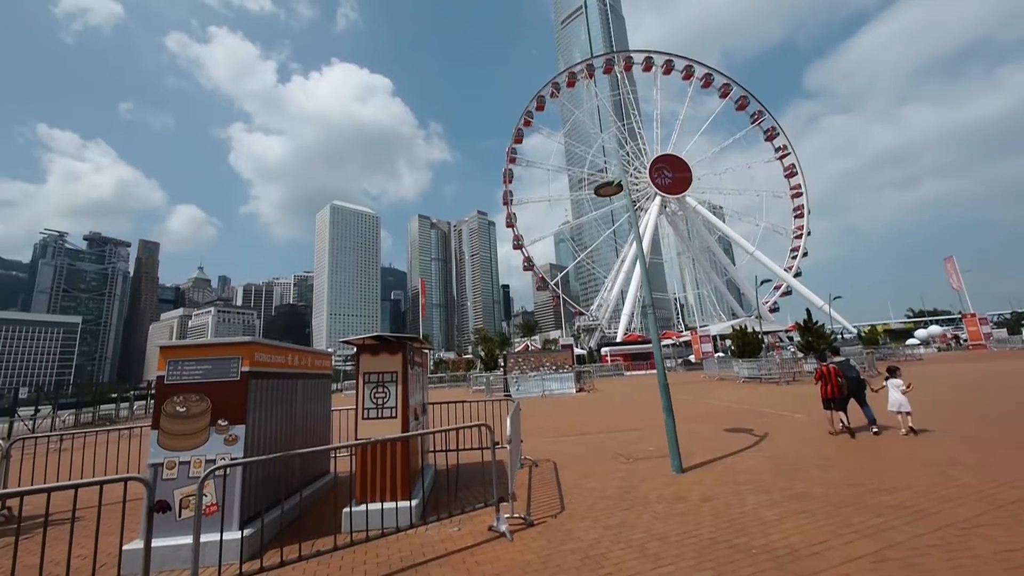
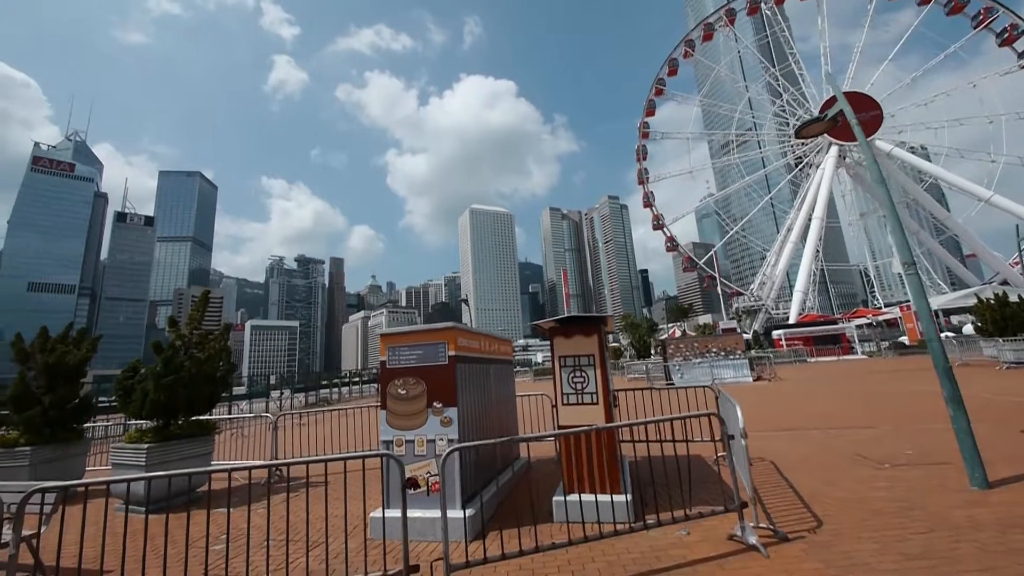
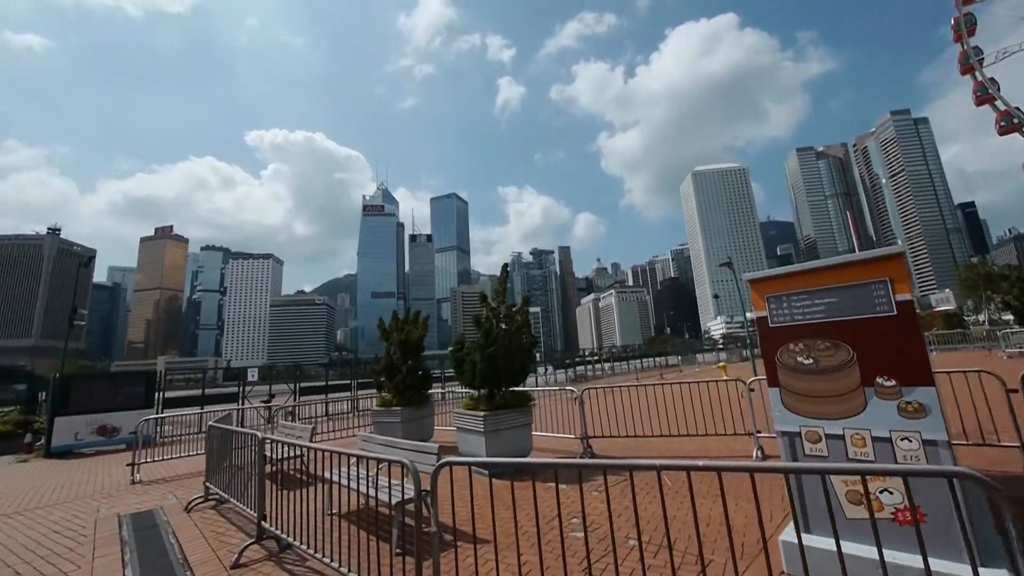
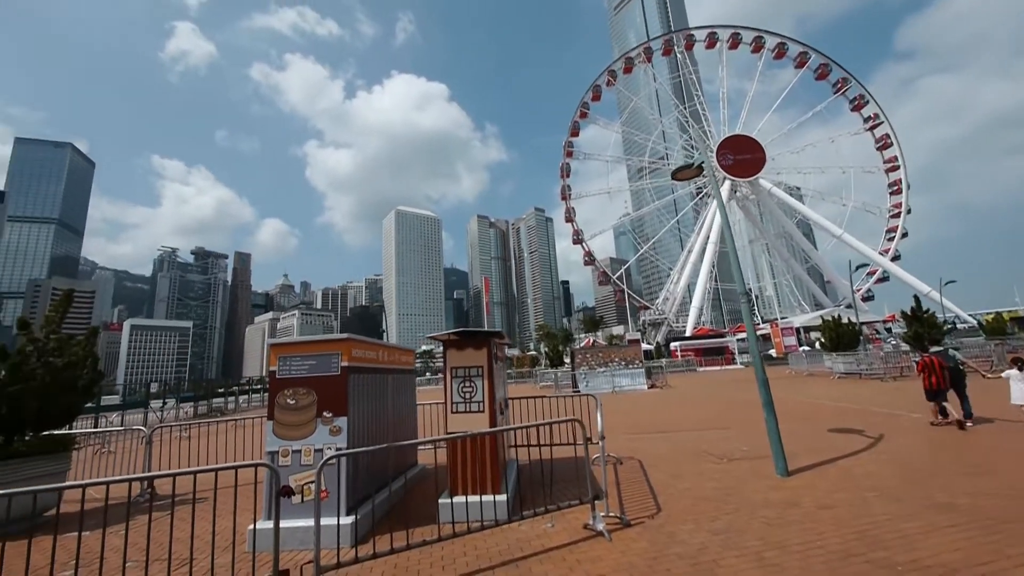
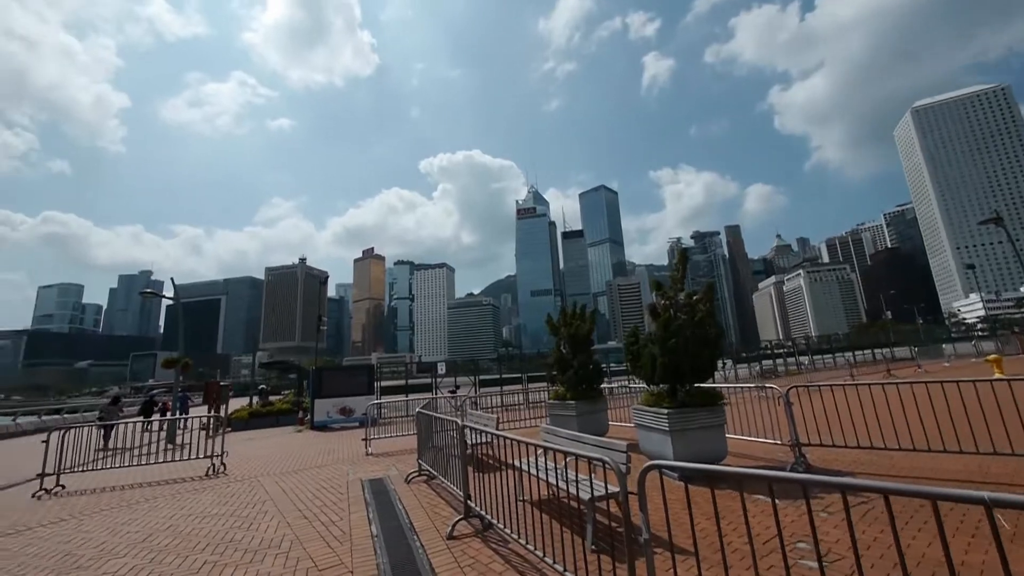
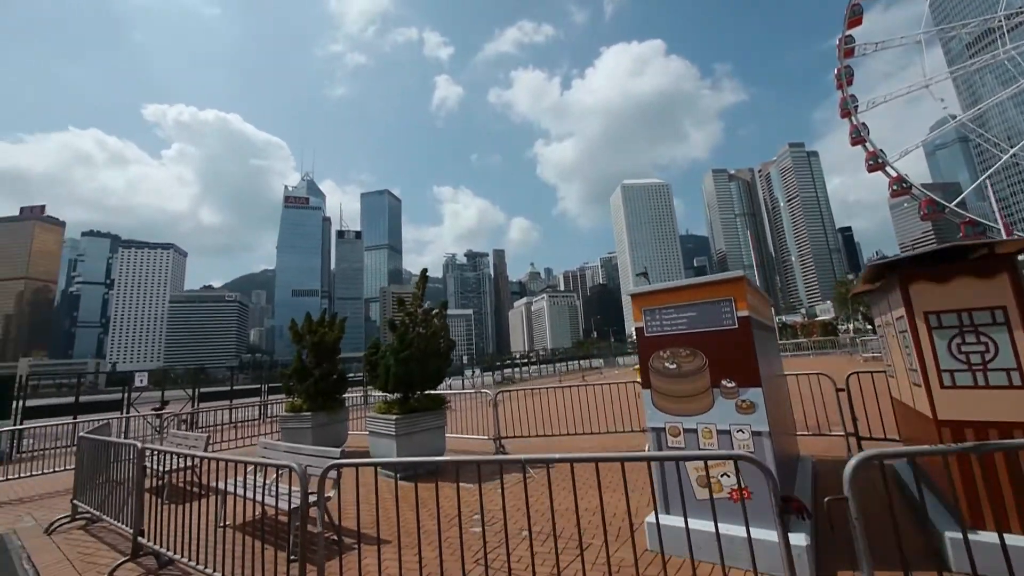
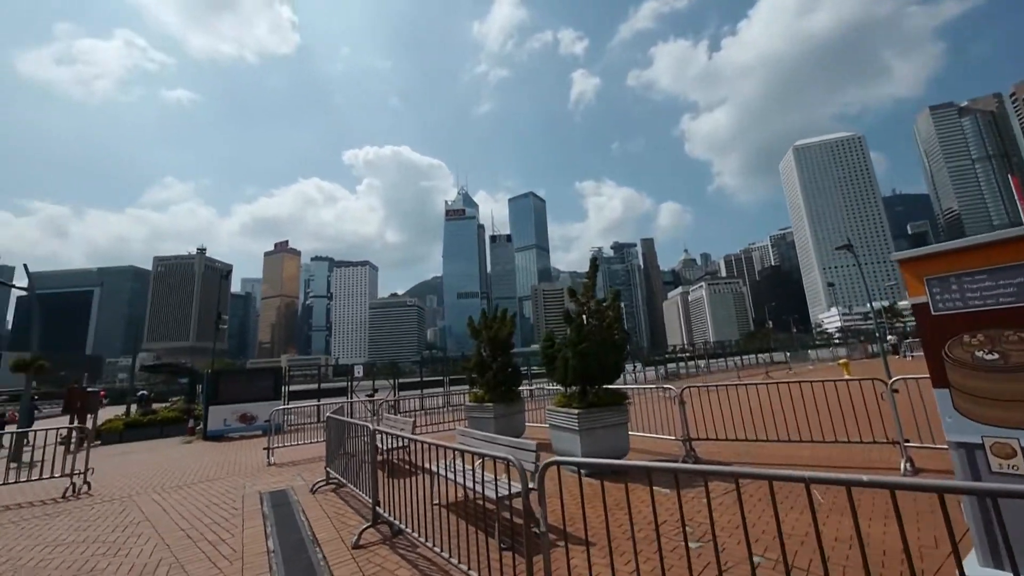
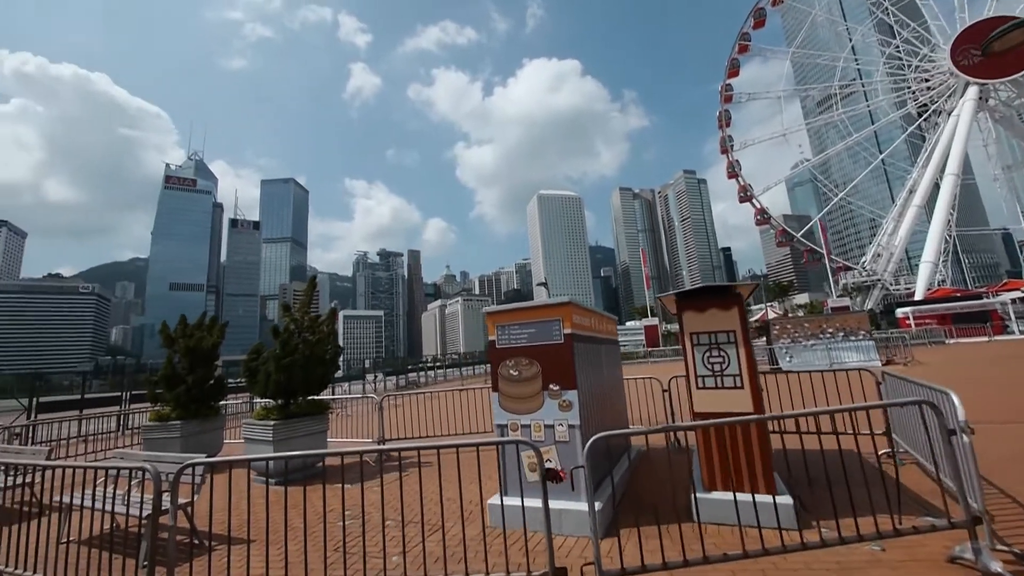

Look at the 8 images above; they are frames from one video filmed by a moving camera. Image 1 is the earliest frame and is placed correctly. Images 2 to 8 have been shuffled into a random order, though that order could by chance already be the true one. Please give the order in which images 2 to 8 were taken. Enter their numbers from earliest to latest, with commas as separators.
4, 2, 8, 6, 3, 7, 5
